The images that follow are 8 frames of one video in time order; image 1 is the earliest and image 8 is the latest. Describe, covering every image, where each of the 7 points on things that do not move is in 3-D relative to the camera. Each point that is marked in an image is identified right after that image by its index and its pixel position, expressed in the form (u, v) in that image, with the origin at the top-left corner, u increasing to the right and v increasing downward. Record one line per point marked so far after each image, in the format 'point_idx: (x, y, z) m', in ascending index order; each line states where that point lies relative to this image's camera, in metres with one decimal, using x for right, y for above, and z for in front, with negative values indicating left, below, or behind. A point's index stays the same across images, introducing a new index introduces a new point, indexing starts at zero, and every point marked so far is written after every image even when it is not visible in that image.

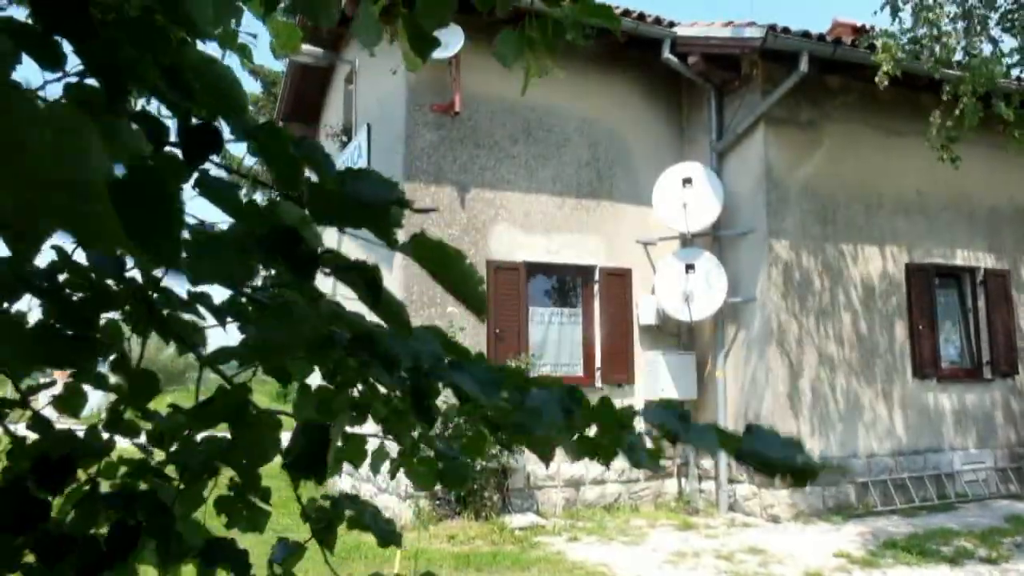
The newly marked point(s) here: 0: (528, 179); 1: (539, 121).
0: (+0.2, +1.2, +11.6) m
1: (+0.3, +1.9, +11.8) m
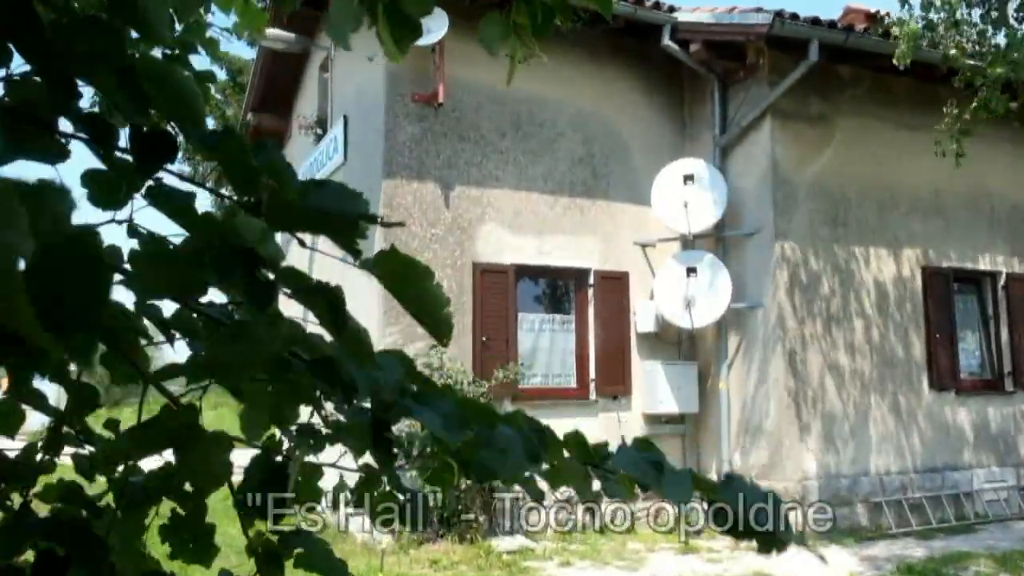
0: (0.0, +1.1, +11.0) m
1: (+0.2, +1.8, +11.2) m
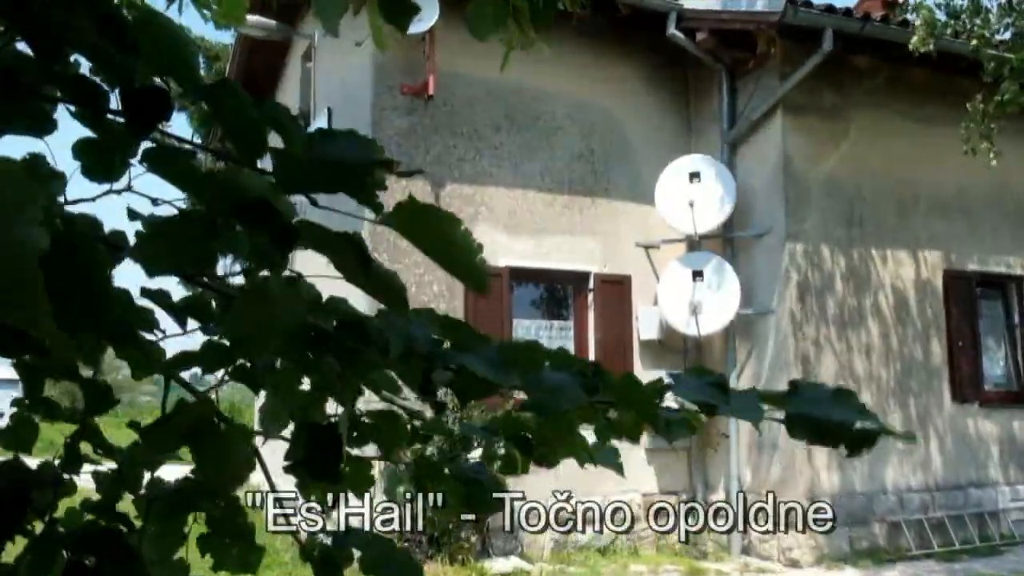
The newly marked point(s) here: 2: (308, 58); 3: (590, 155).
0: (0.0, +1.1, +10.5) m
1: (+0.2, +1.8, +10.7) m
2: (-2.2, +2.5, +12.1) m
3: (+0.8, +1.3, +10.9) m
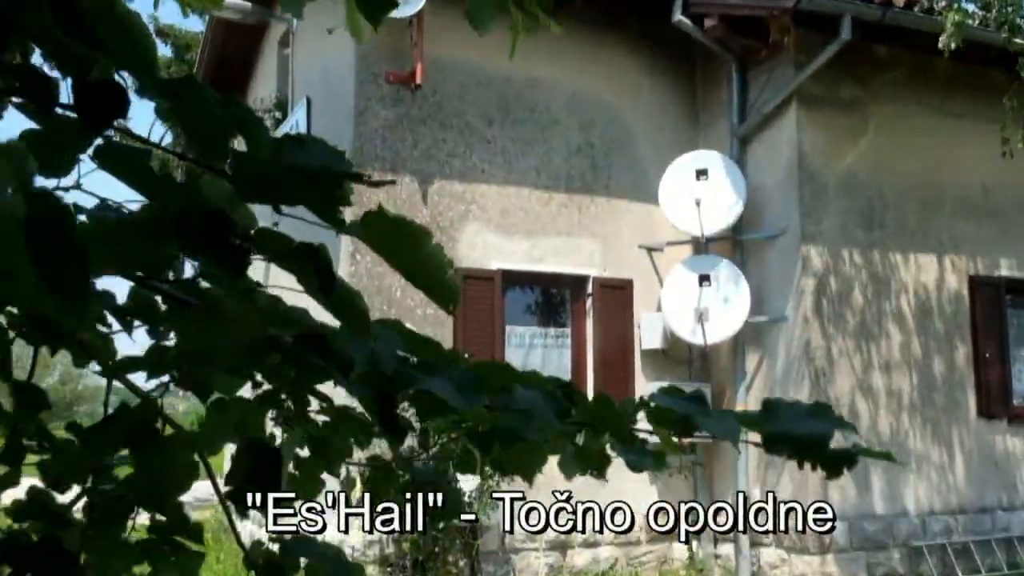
0: (0.0, +1.1, +10.0) m
1: (+0.1, +1.7, +10.1) m
2: (-2.2, +2.5, +11.6) m
3: (+0.8, +1.3, +10.4) m
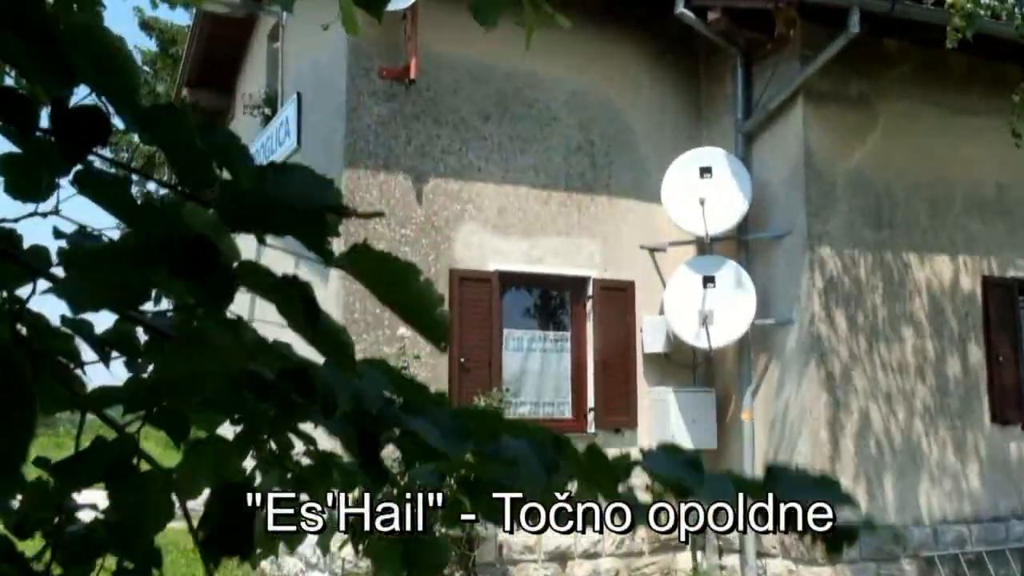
0: (0.0, +1.1, +9.7) m
1: (+0.1, +1.7, +9.9) m
2: (-2.3, +2.5, +11.4) m
3: (+0.7, +1.3, +10.1) m
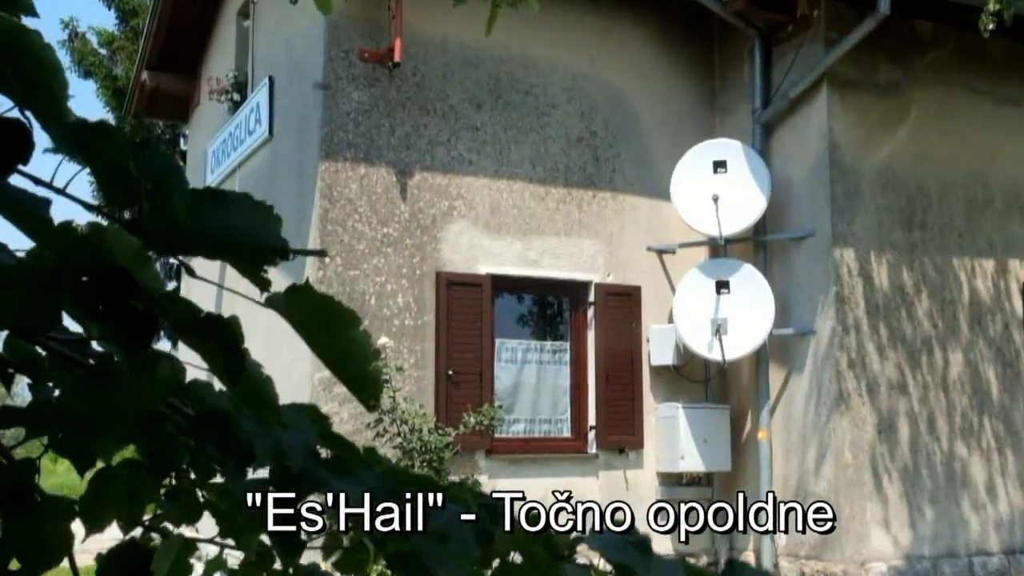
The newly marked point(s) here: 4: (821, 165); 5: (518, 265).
0: (-0.1, +1.0, +9.1) m
1: (+0.1, +1.7, +9.3) m
2: (-2.3, +2.5, +10.7) m
3: (+0.7, +1.2, +9.5) m
4: (+1.9, +0.8, +6.8) m
5: (0.0, +0.2, +7.0) m
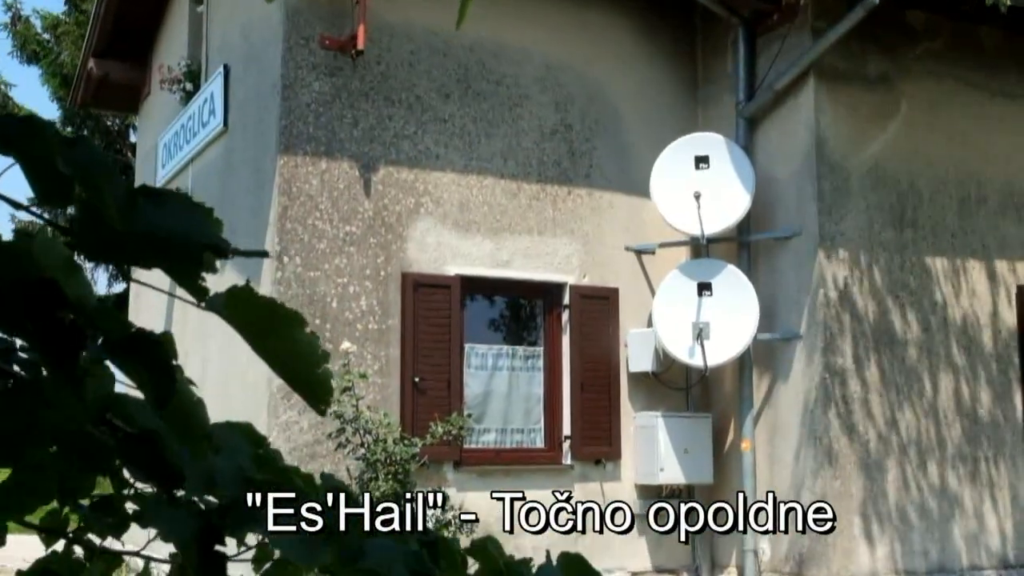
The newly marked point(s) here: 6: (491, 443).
0: (-0.3, +1.0, +8.7) m
1: (-0.1, +1.7, +8.9) m
2: (-2.5, +2.4, +10.4) m
3: (+0.5, +1.2, +9.1) m
4: (+1.8, +0.8, +6.5) m
5: (-0.1, +0.1, +6.7) m
6: (-0.1, -1.0, +6.6) m
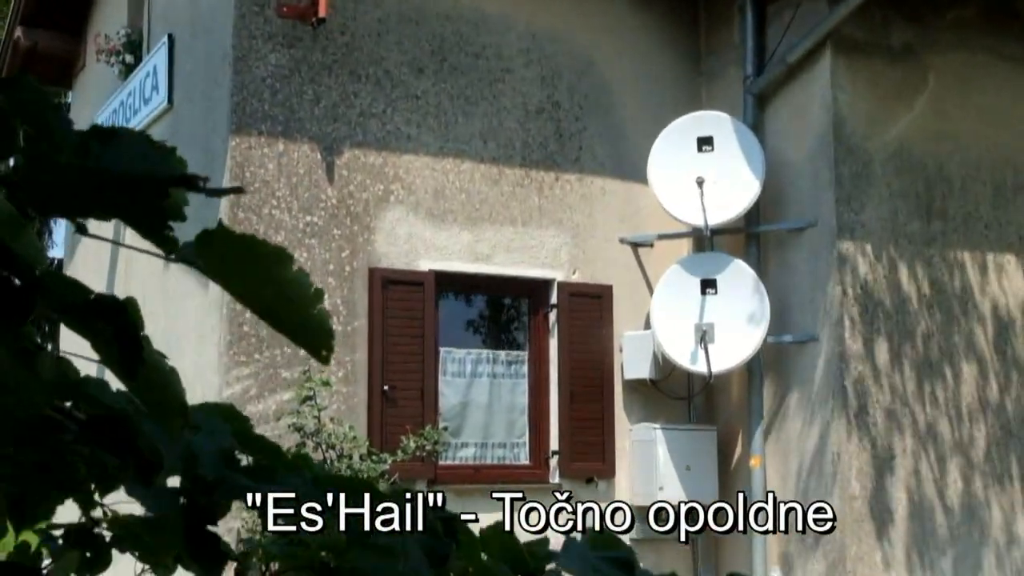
0: (-0.4, +1.0, +8.1) m
1: (-0.2, +1.7, +8.3) m
2: (-2.6, +2.5, +9.7) m
3: (+0.4, +1.2, +8.5) m
4: (+1.7, +0.8, +5.9) m
5: (-0.2, +0.2, +6.0) m
6: (-0.2, -0.9, +6.0) m
